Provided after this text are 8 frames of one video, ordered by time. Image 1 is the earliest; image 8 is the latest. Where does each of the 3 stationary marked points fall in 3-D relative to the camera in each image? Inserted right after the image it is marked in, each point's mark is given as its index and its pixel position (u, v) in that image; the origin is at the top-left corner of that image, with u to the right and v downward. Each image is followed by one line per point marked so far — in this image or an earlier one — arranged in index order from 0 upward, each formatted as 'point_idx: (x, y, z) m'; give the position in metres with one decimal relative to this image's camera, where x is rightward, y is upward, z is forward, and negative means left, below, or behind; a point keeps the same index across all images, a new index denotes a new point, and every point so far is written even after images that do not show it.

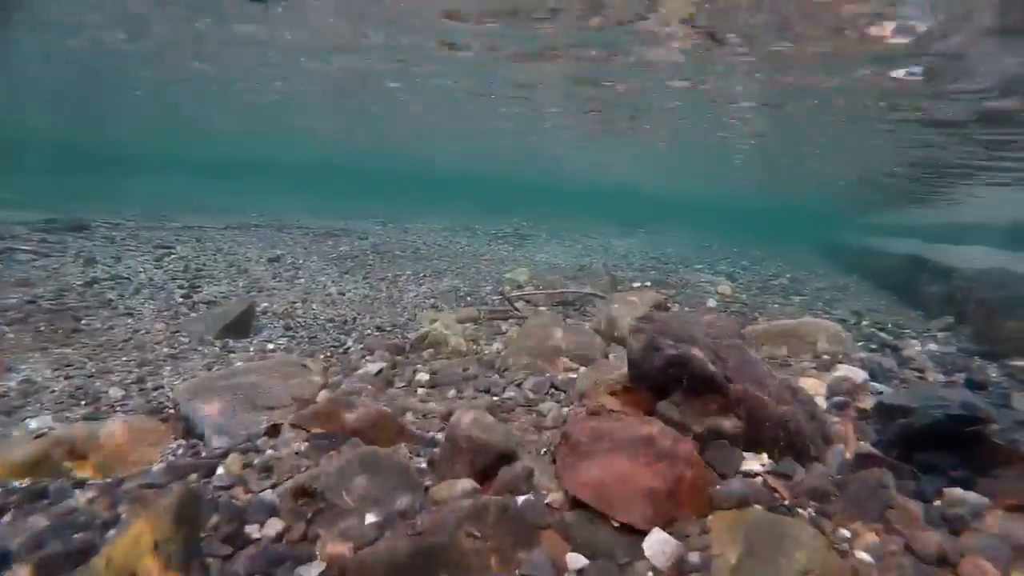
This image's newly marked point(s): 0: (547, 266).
0: (+0.6, +0.4, +15.0) m
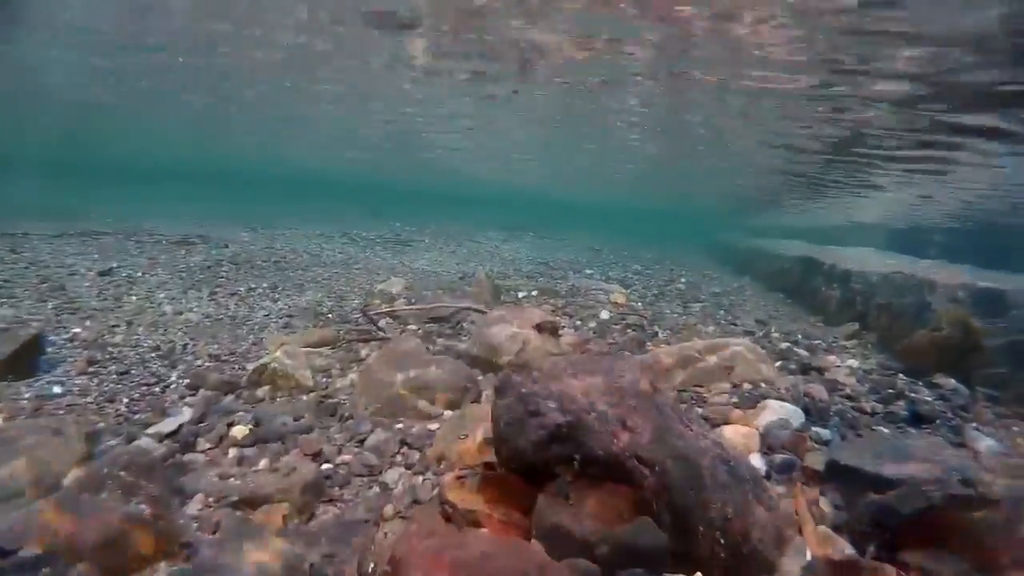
0: (-1.6, +0.2, +13.6) m
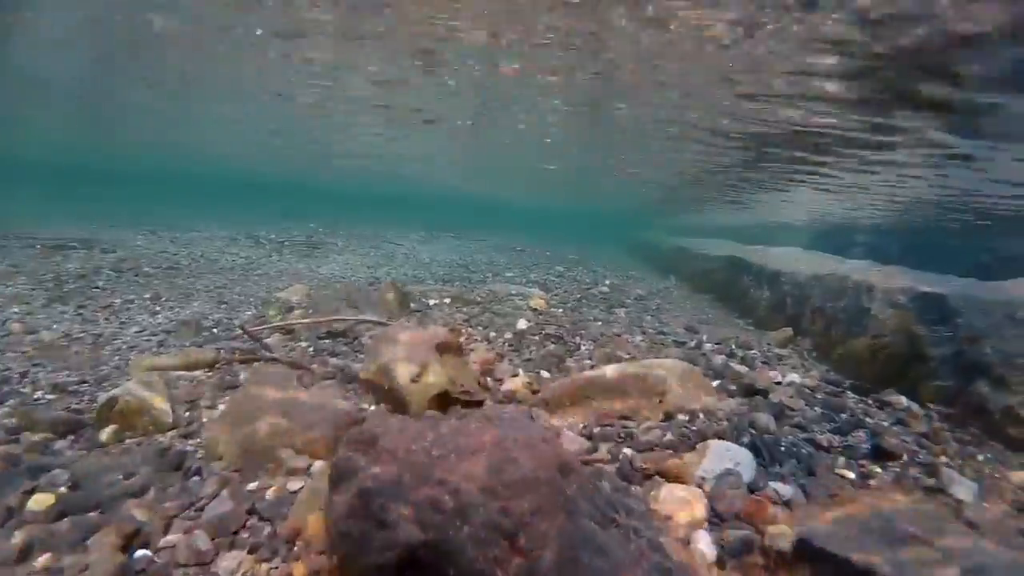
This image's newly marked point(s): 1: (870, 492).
0: (-3.0, +0.1, +12.5) m
1: (+1.4, -0.8, +3.0) m
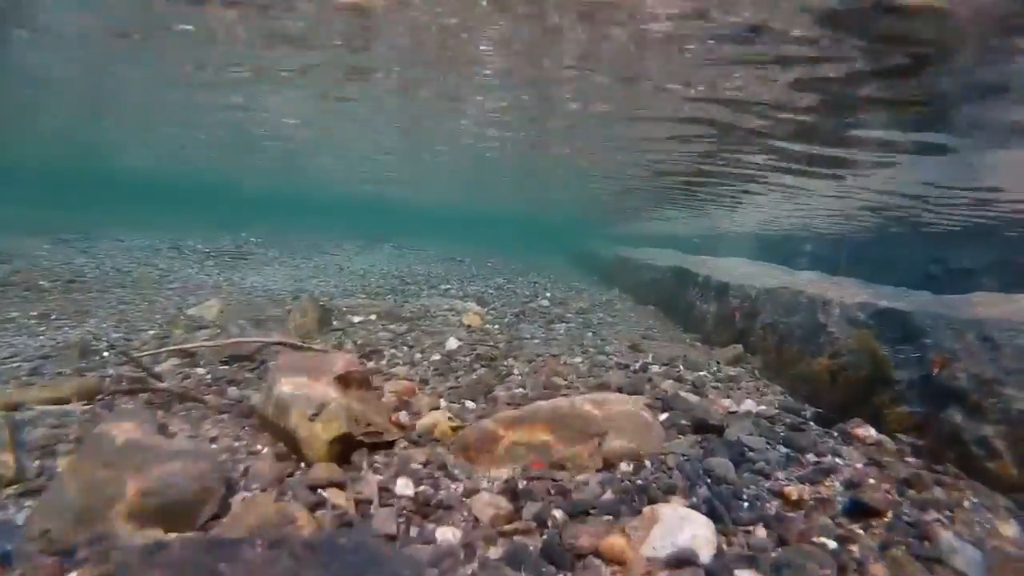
0: (-3.9, -0.1, +11.6) m
1: (+1.1, -0.9, +2.4) m
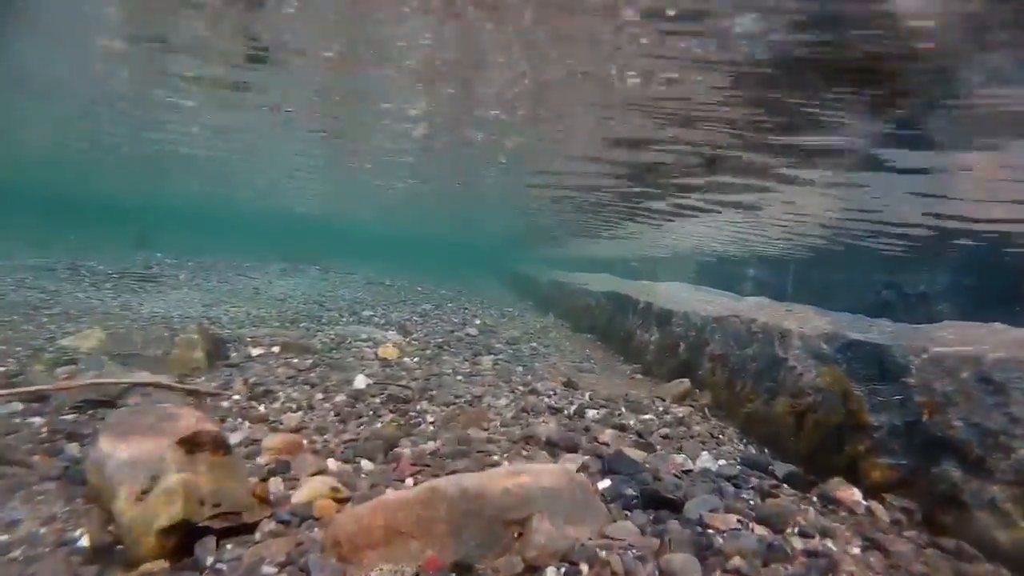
0: (-4.9, -0.5, +10.3) m
1: (+0.8, -1.0, +1.5) m
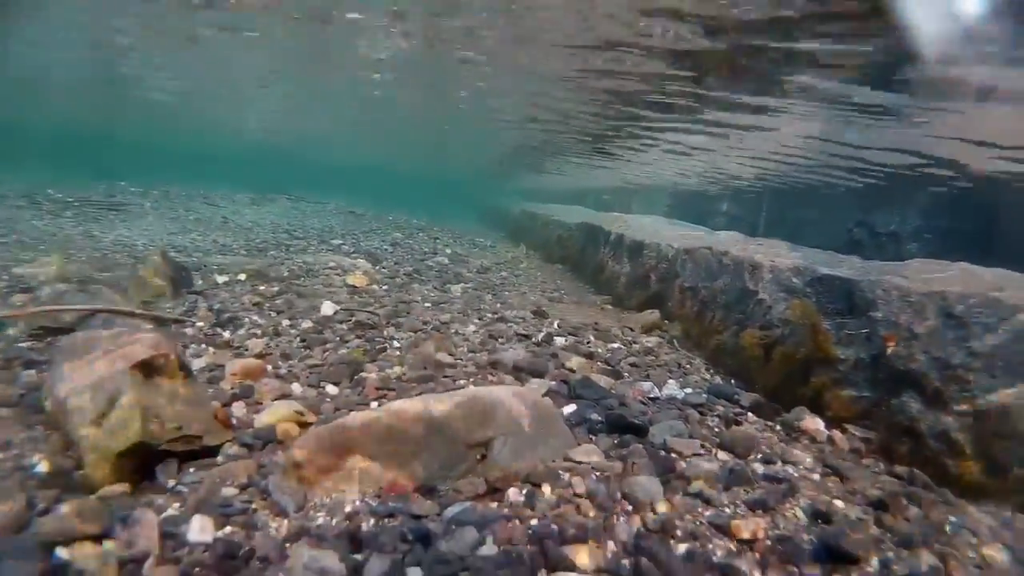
0: (-5.3, +0.5, +10.1) m
1: (+0.7, -0.8, +1.6) m
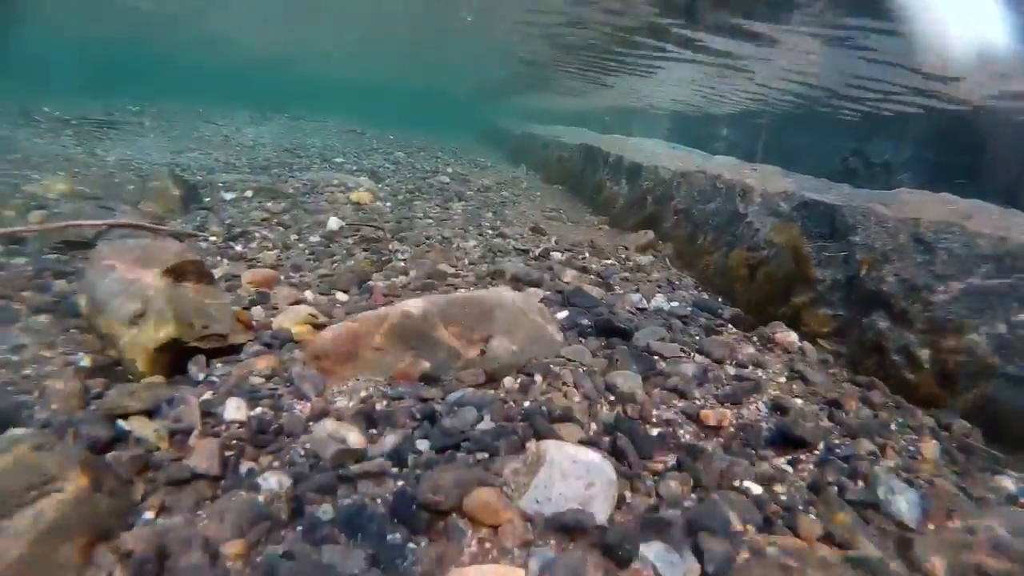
0: (-5.3, +1.6, +10.2) m
1: (+0.7, -0.6, +1.9) m
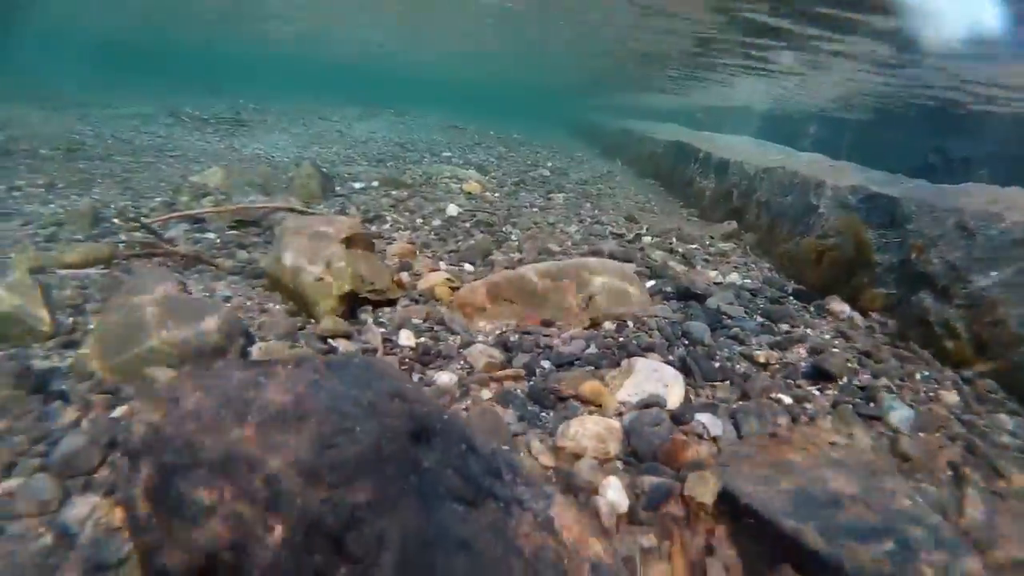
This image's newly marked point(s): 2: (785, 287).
0: (-3.9, +2.0, +11.6) m
1: (+1.1, -0.5, +2.7) m
2: (+1.8, 0.0, +5.2) m
